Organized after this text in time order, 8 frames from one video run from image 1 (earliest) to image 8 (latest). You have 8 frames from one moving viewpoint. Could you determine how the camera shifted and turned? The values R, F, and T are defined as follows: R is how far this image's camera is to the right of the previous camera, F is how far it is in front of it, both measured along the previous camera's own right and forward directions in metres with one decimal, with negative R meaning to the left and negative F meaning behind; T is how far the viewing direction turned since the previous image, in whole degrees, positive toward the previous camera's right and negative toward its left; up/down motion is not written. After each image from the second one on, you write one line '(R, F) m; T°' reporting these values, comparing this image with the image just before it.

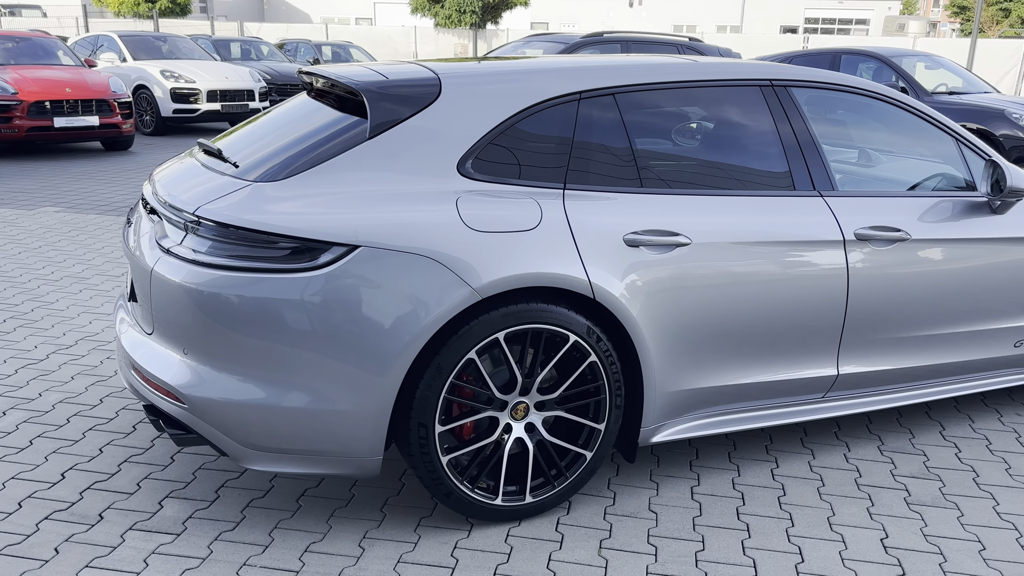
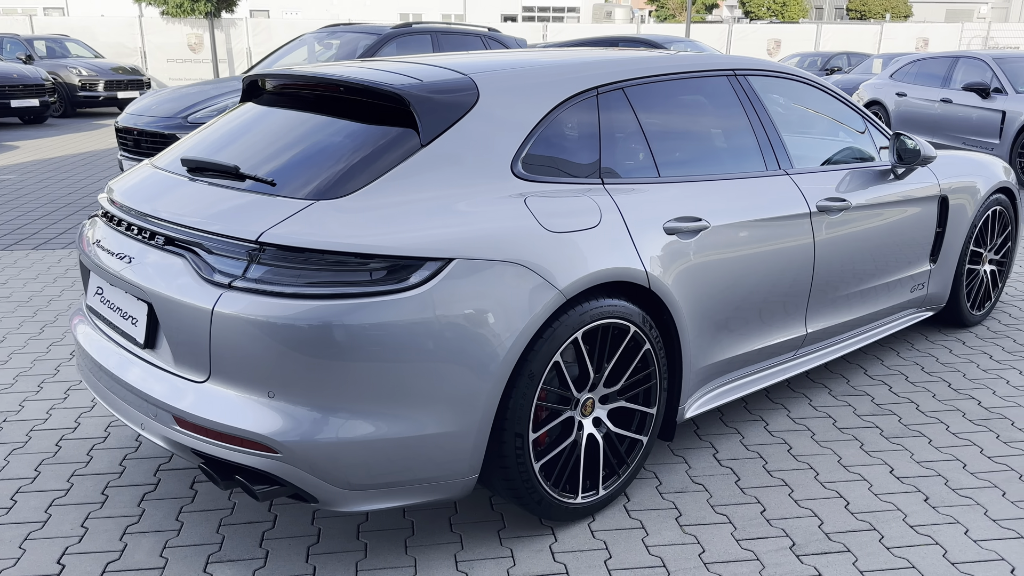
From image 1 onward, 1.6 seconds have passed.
(-1.0, +0.2) m; +17°
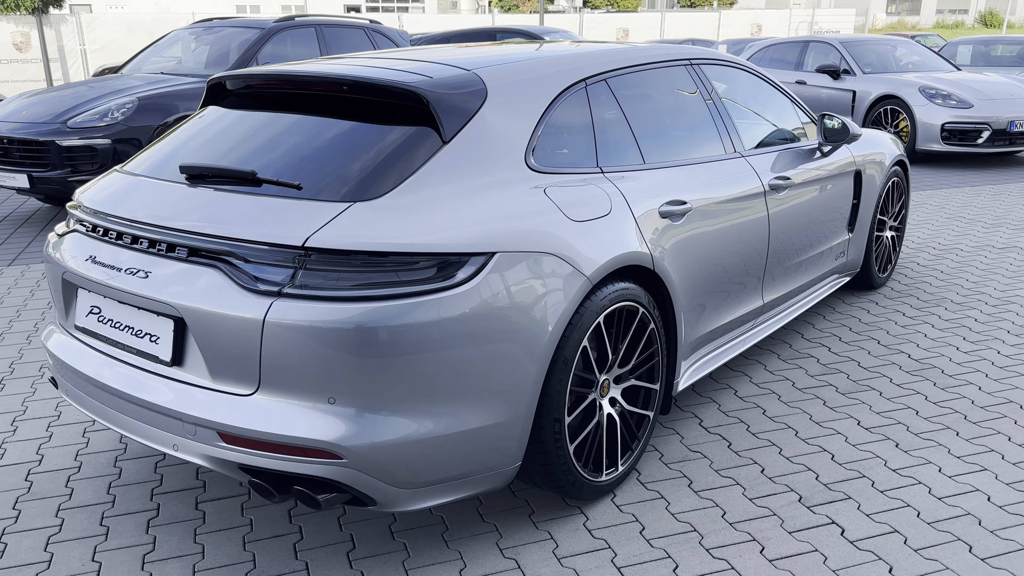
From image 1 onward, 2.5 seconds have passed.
(-0.5, 0.0) m; +10°
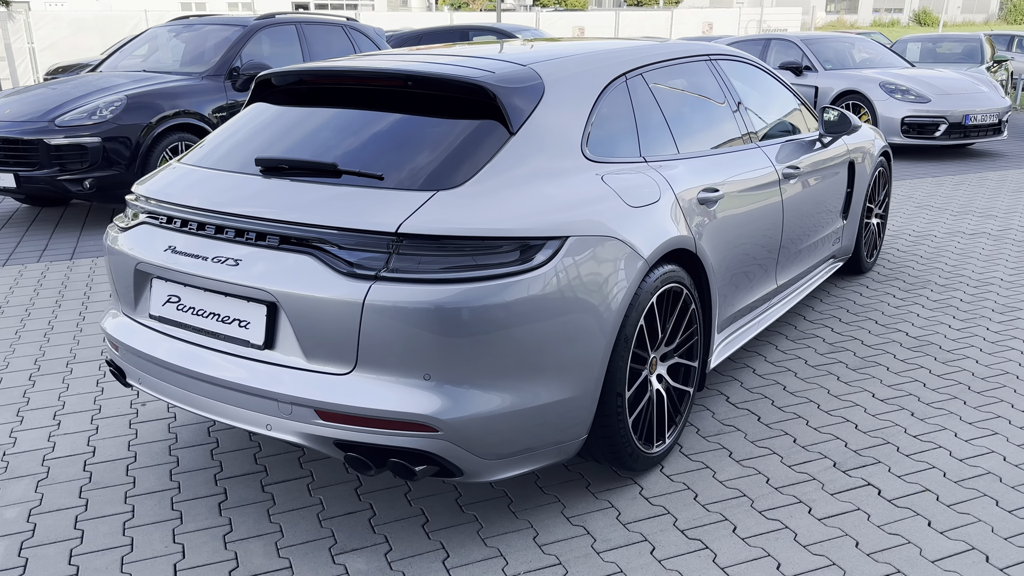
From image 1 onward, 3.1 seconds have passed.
(-0.4, -0.1) m; +3°
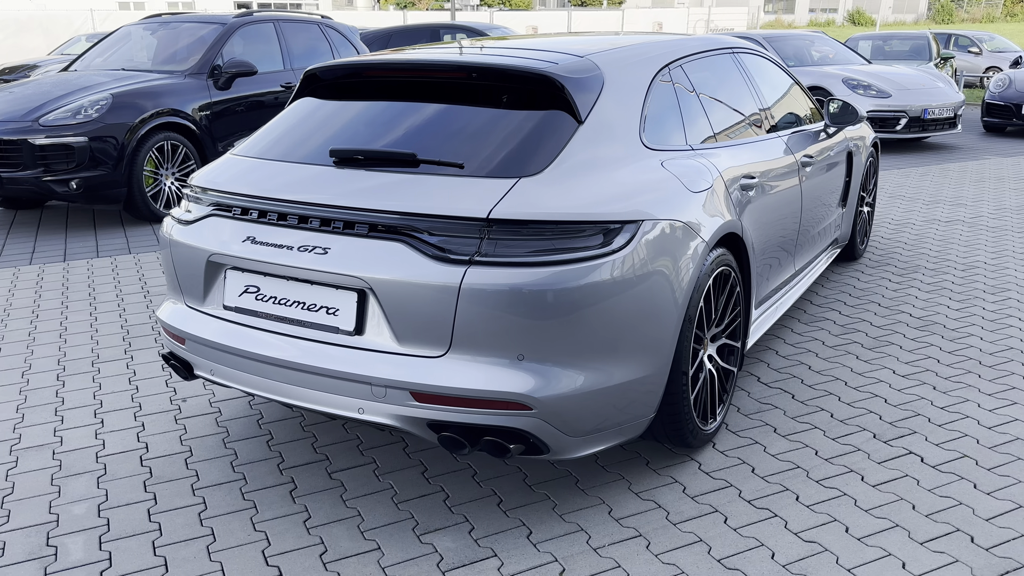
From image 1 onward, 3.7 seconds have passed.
(-0.4, -0.1) m; +4°
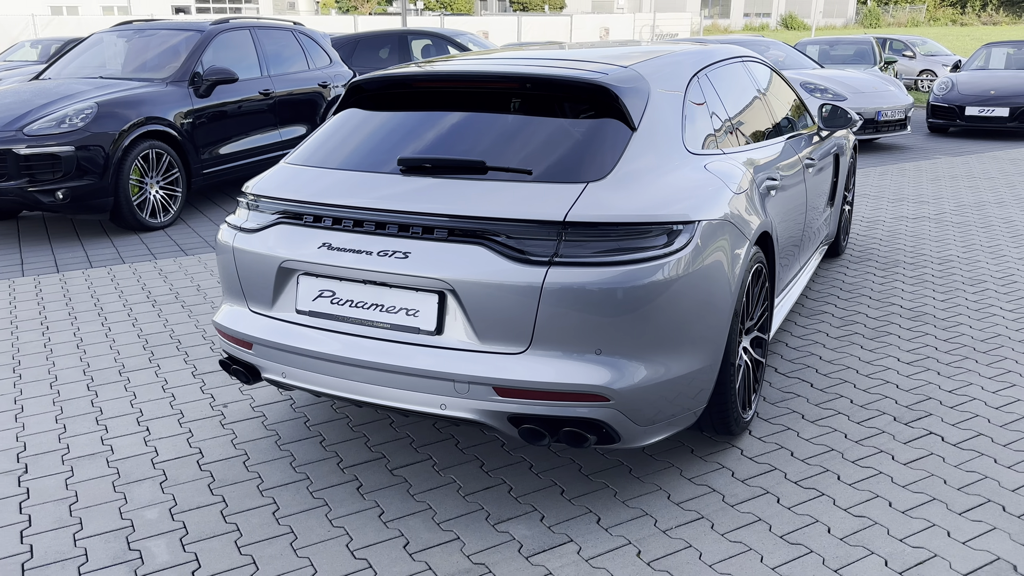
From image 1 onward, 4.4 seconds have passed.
(-0.4, -0.1) m; +4°
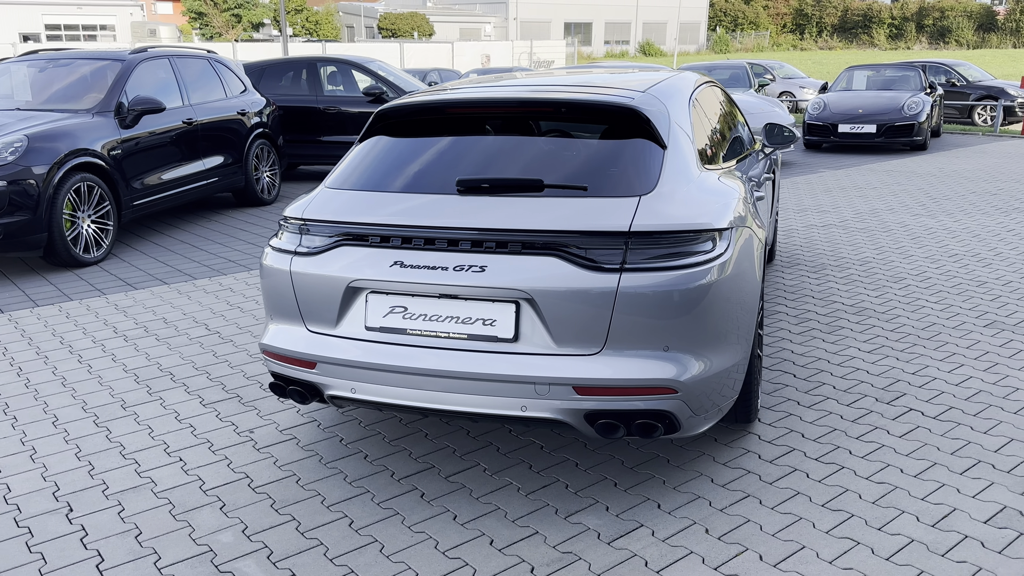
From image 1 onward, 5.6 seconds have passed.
(-0.7, -0.2) m; +9°
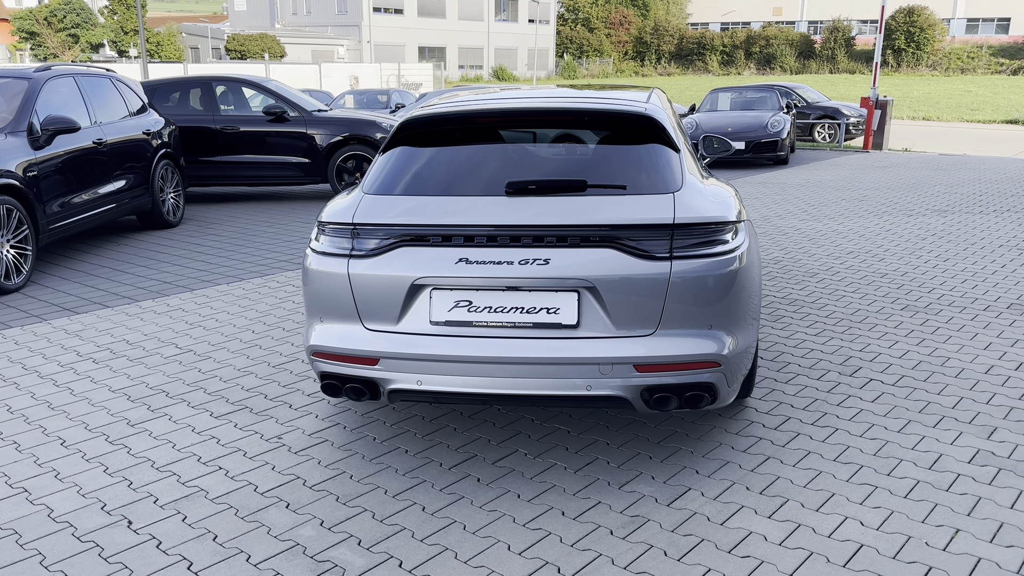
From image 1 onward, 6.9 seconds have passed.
(-0.8, -0.2) m; +10°
